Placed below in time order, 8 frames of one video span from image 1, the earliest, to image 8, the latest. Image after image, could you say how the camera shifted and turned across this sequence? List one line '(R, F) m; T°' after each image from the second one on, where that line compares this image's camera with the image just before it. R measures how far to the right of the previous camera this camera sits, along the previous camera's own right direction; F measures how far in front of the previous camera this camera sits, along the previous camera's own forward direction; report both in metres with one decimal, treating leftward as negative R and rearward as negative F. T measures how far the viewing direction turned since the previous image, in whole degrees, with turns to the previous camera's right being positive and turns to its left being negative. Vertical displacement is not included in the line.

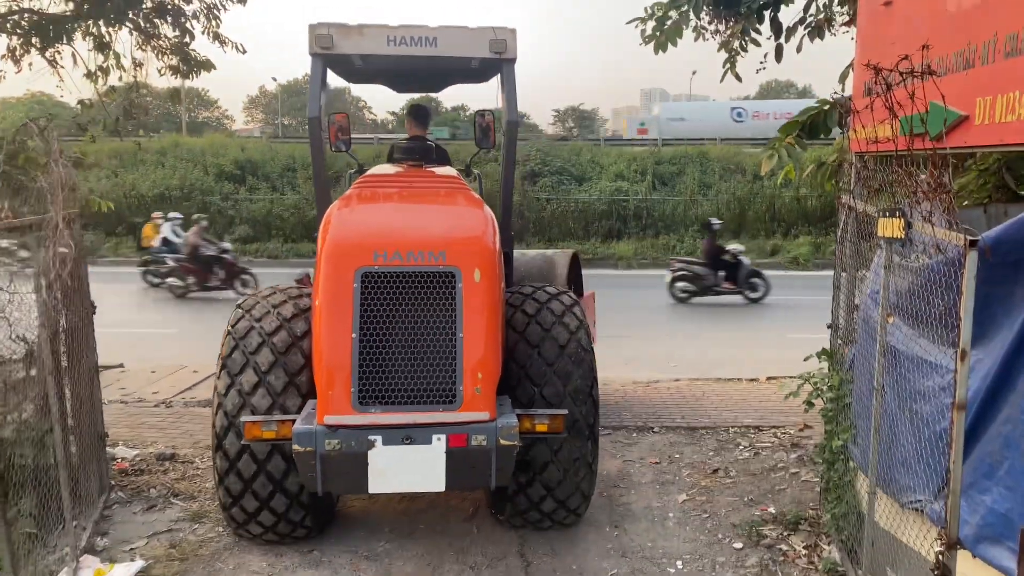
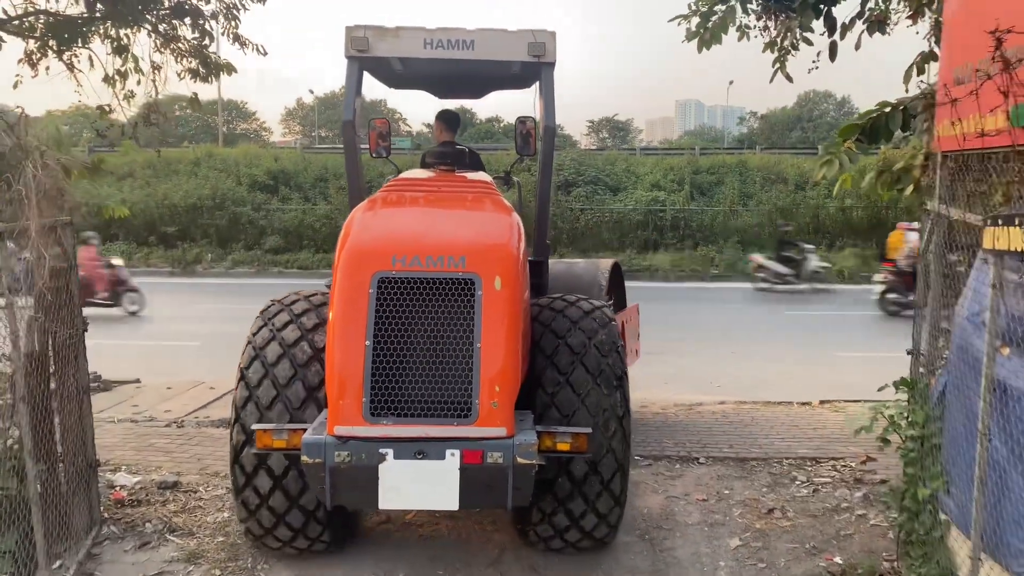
(0.0, +0.4) m; -2°
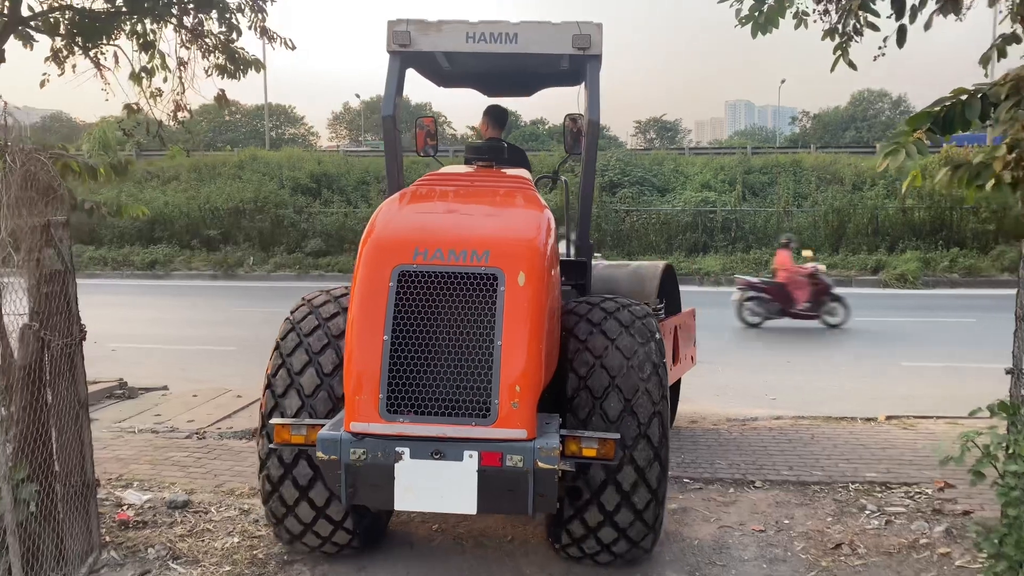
(+0.1, +0.4) m; -3°
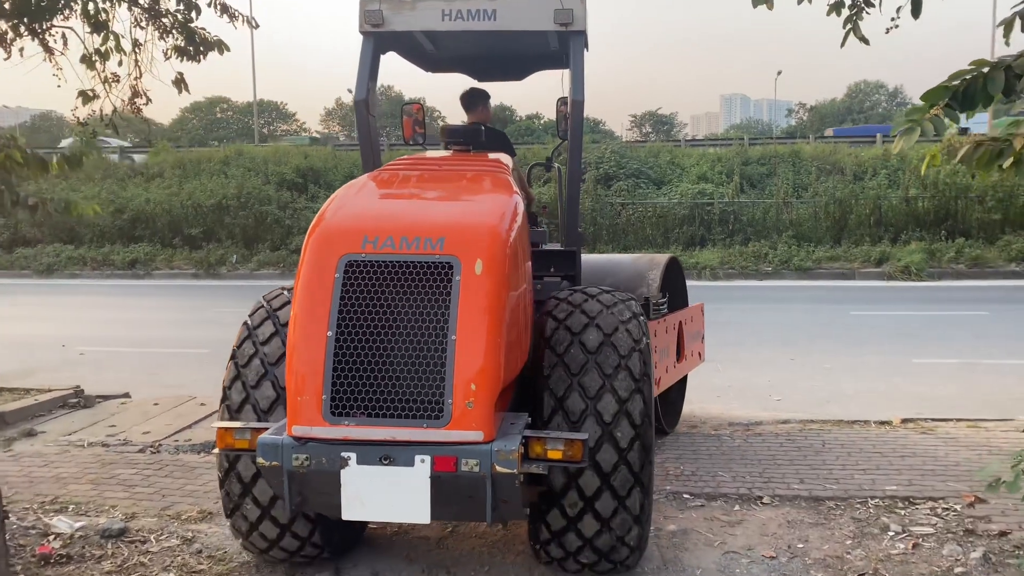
(+0.1, +0.5) m; 0°
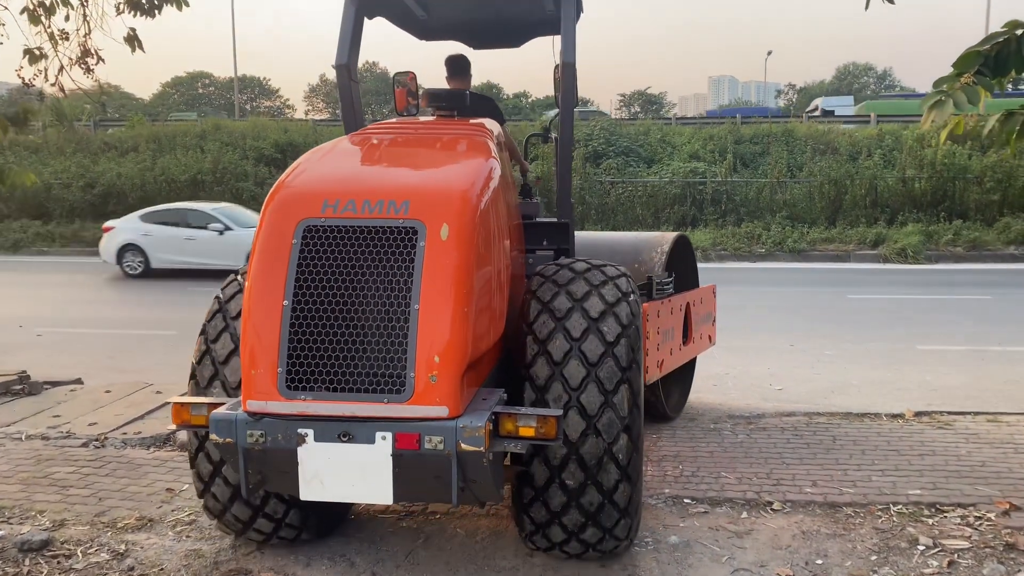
(0.0, +0.4) m; +1°
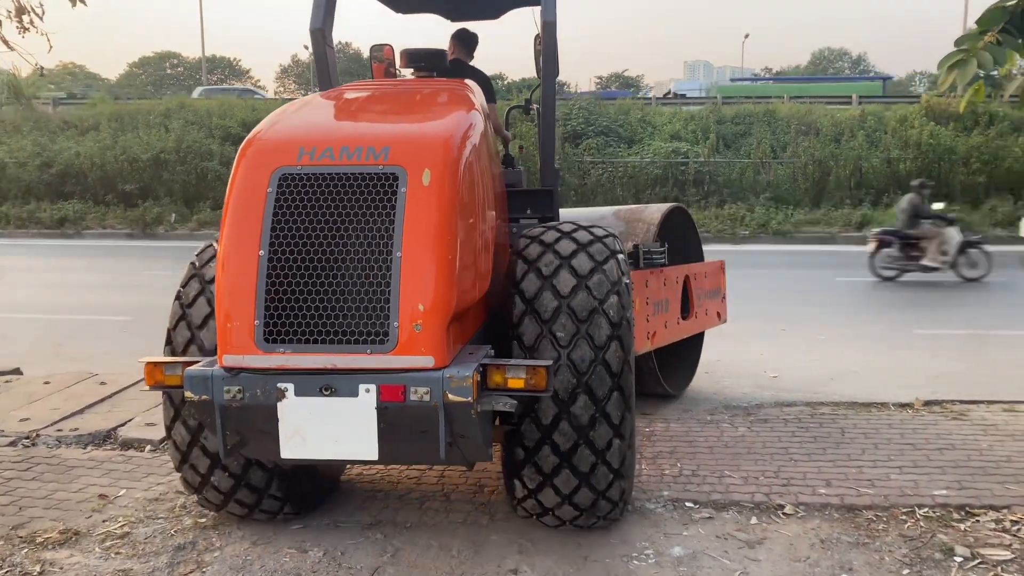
(0.0, +0.4) m; +2°
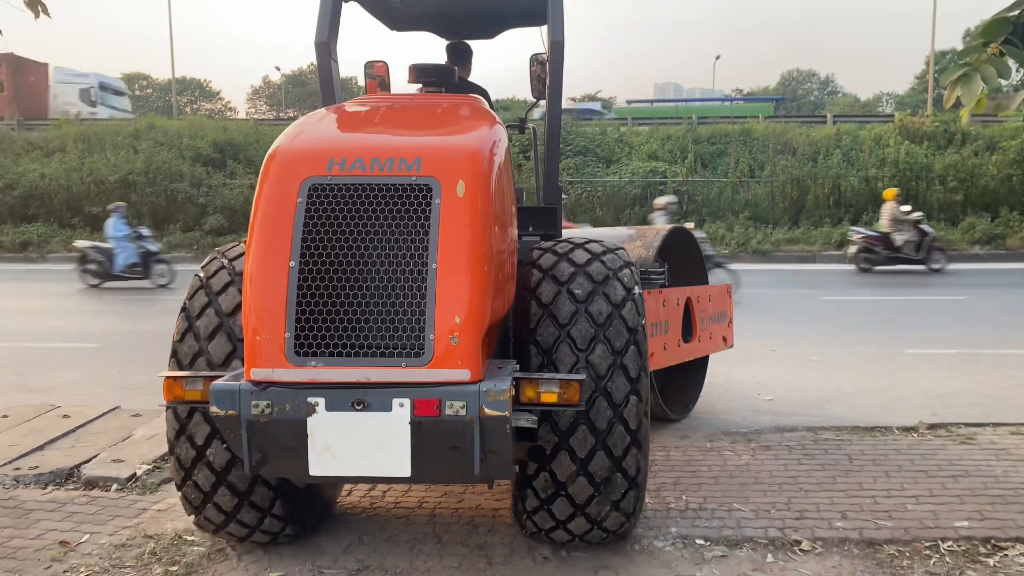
(-0.1, +0.2) m; +2°
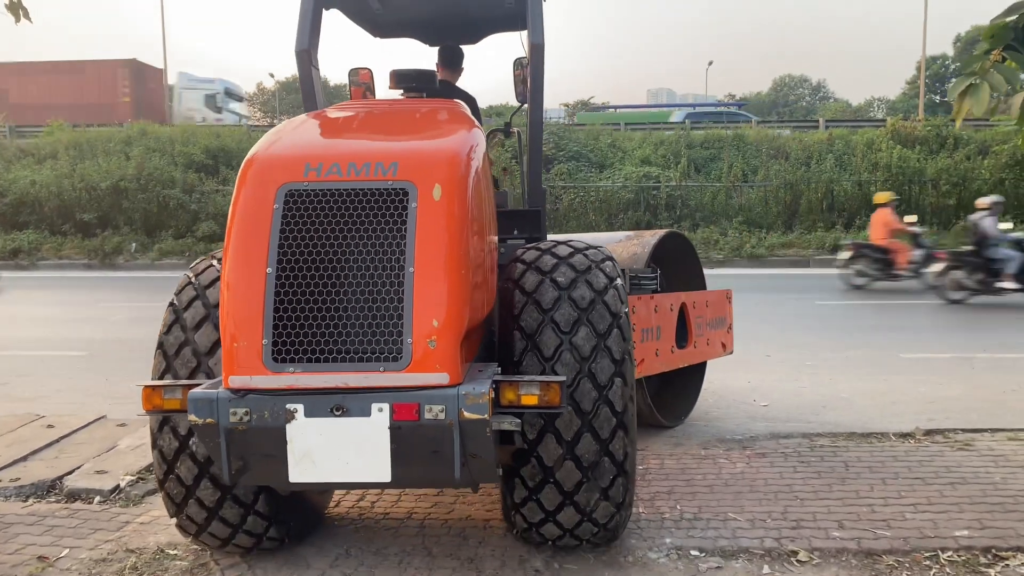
(0.0, +0.1) m; 0°
